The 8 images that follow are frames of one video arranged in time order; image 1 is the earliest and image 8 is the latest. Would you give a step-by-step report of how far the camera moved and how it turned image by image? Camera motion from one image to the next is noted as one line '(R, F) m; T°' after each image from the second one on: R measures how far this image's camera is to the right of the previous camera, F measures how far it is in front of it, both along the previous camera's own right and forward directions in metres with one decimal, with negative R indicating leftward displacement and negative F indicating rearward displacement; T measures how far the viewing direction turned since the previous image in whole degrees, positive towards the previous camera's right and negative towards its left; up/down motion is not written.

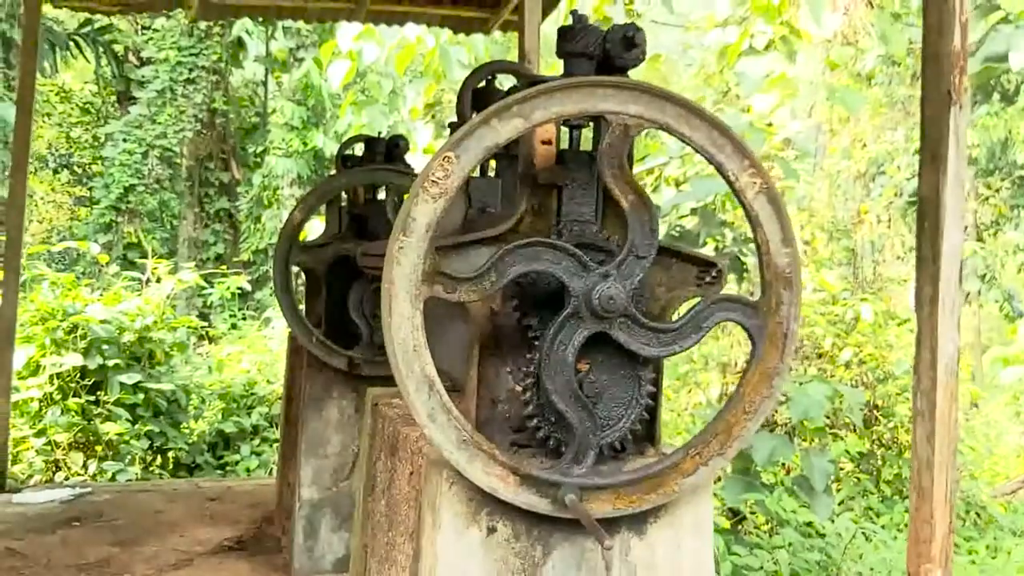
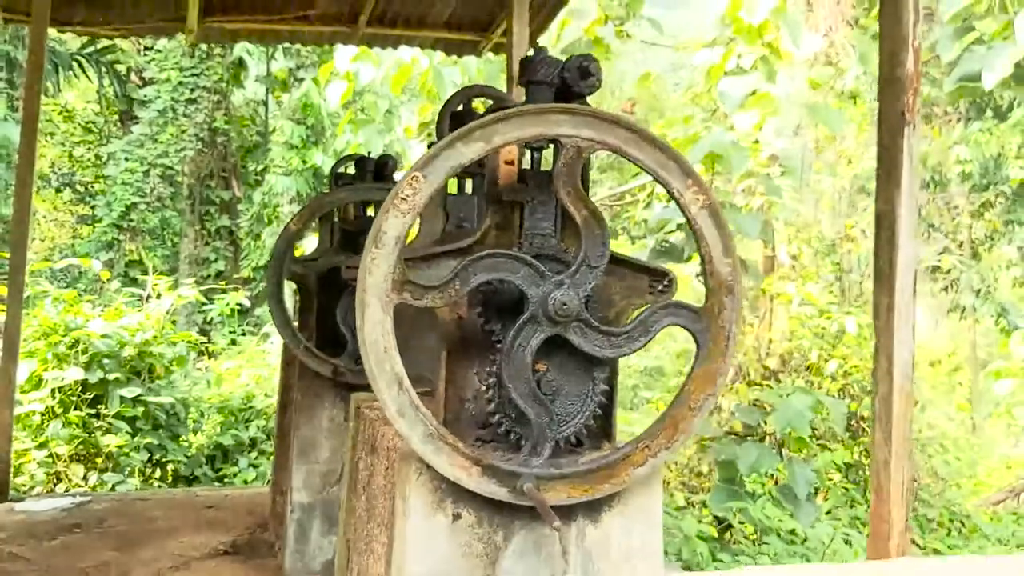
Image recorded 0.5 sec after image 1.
(+0.1, -0.1) m; 0°
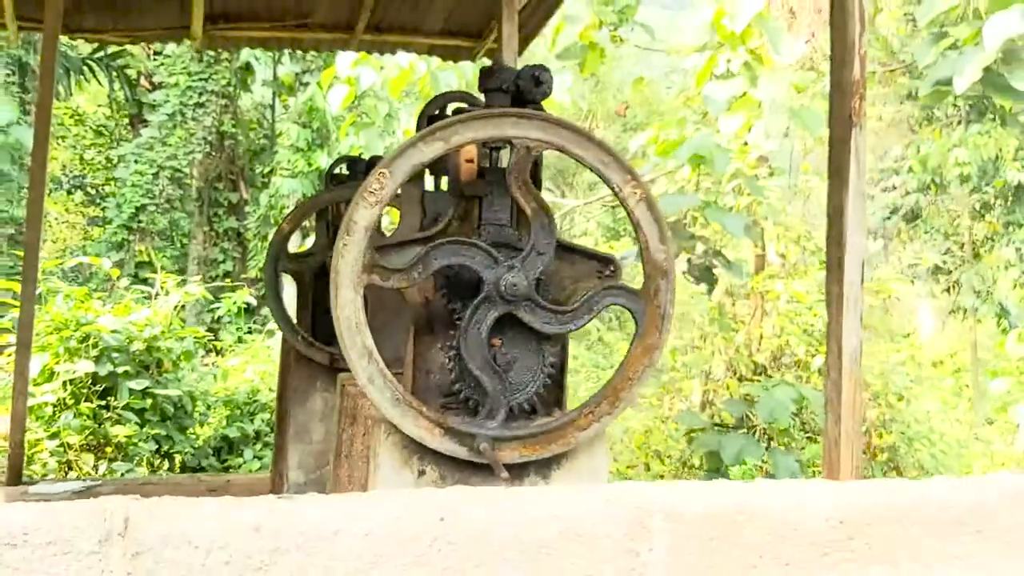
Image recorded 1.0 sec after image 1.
(+0.1, -0.2) m; -1°
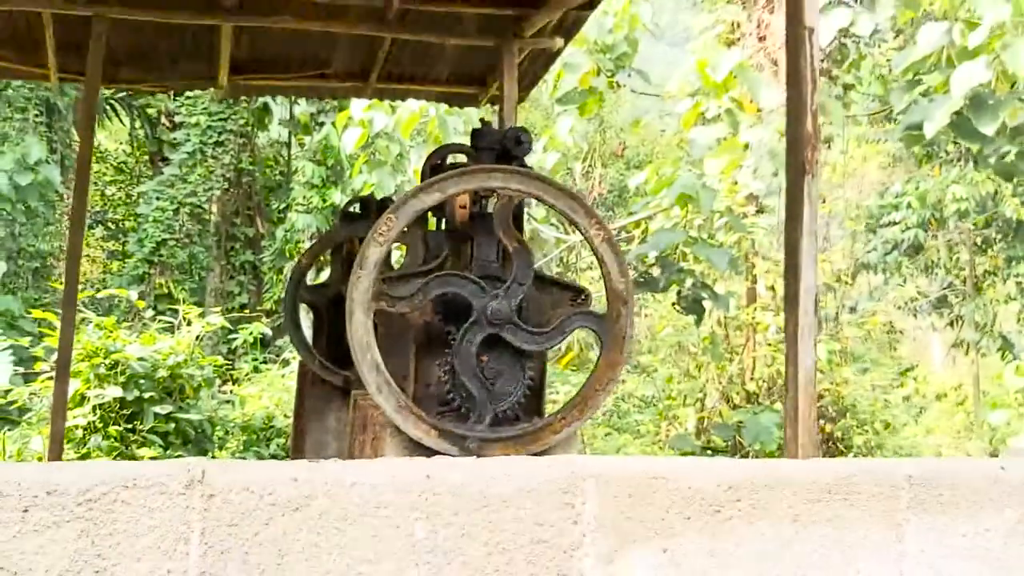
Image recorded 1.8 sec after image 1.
(+0.1, -0.3) m; -1°
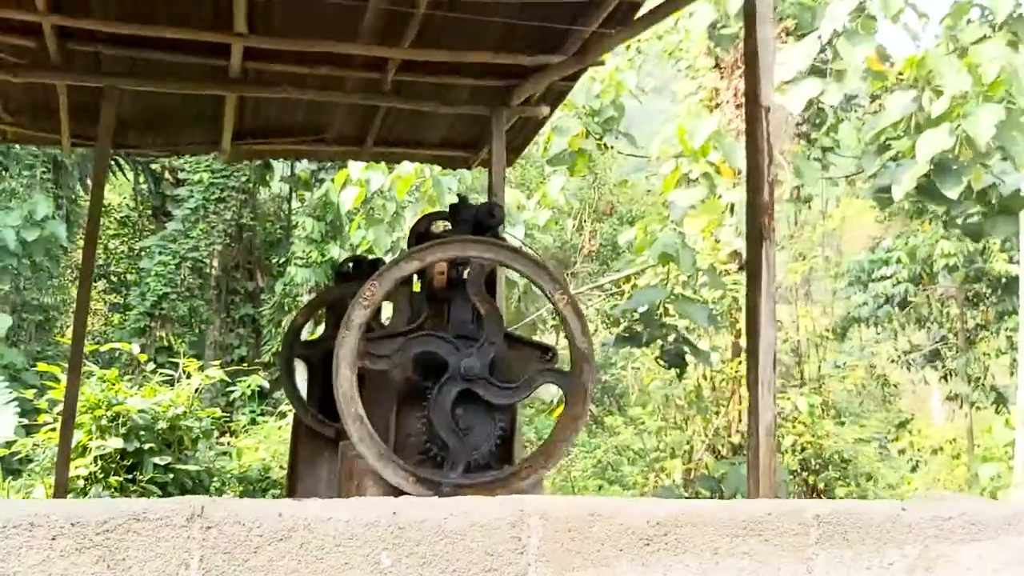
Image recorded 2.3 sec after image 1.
(+0.1, -0.2) m; 0°
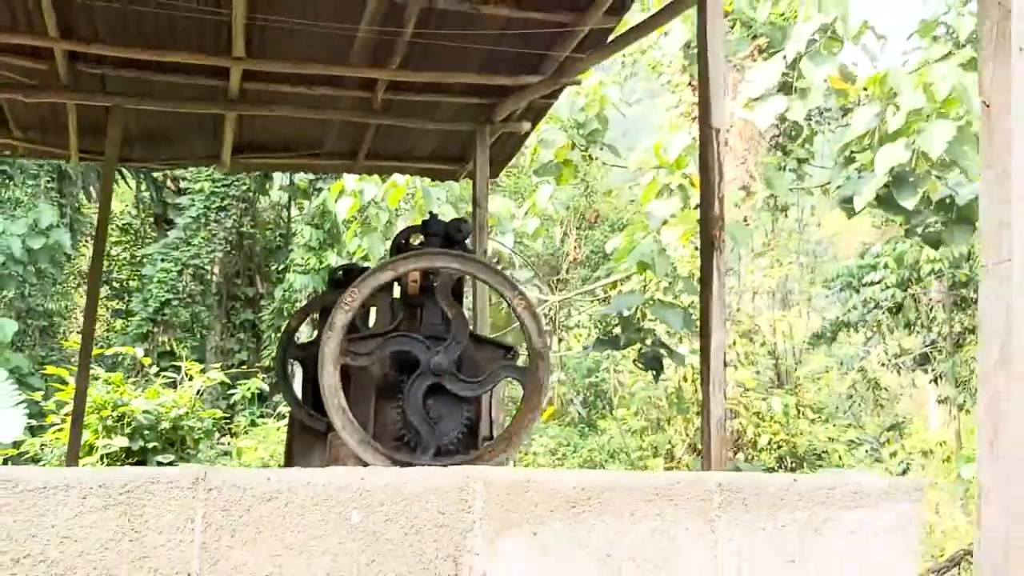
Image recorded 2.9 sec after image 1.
(+0.1, -0.3) m; 0°
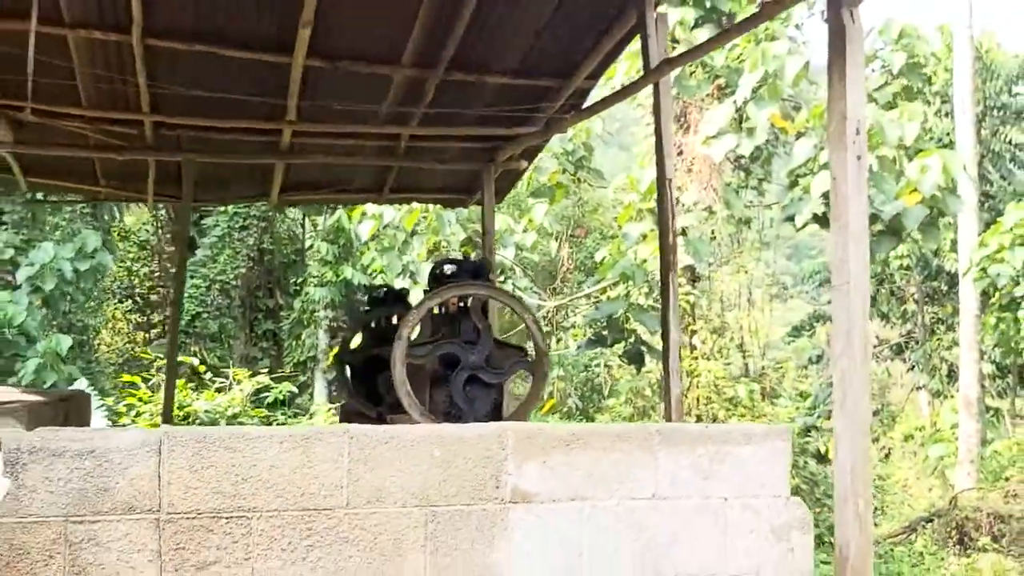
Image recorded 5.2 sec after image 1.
(-0.1, -1.1) m; 0°
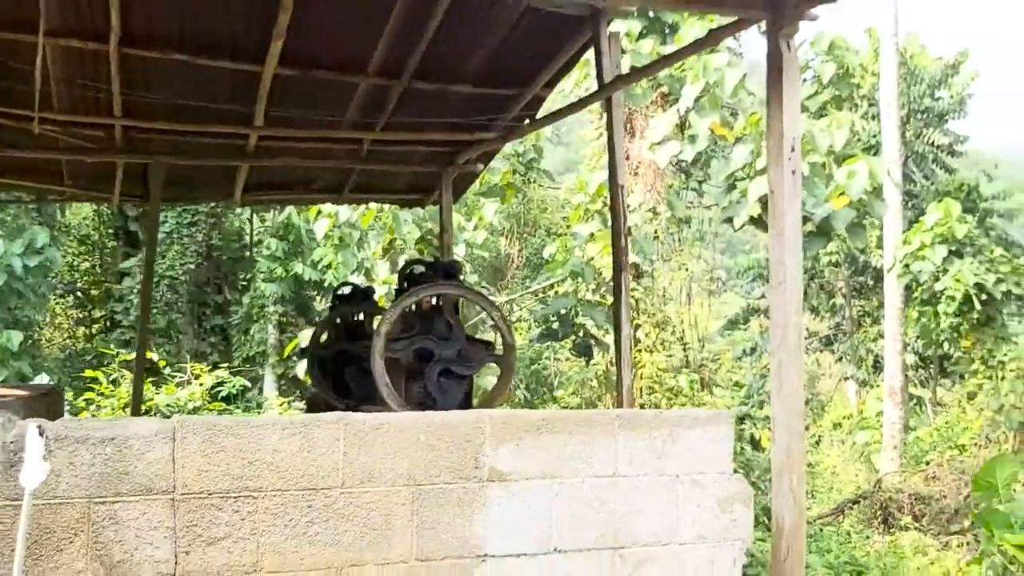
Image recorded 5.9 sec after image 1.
(-0.1, -0.3) m; +4°
